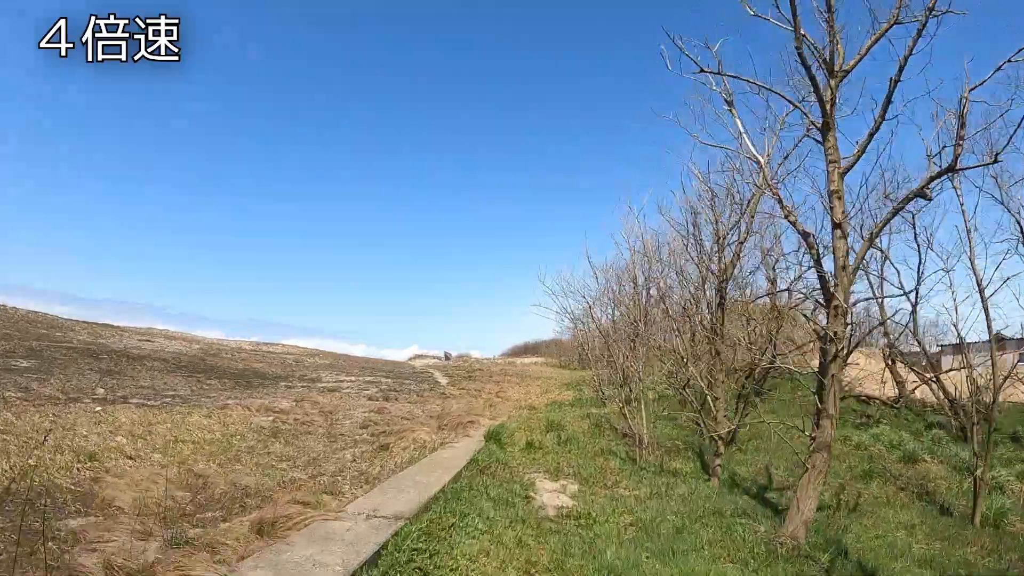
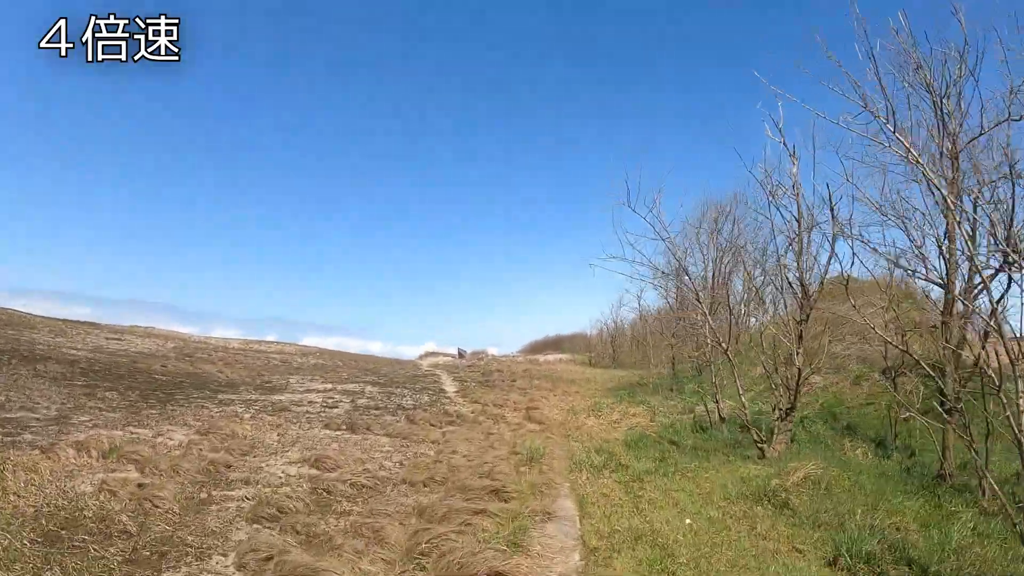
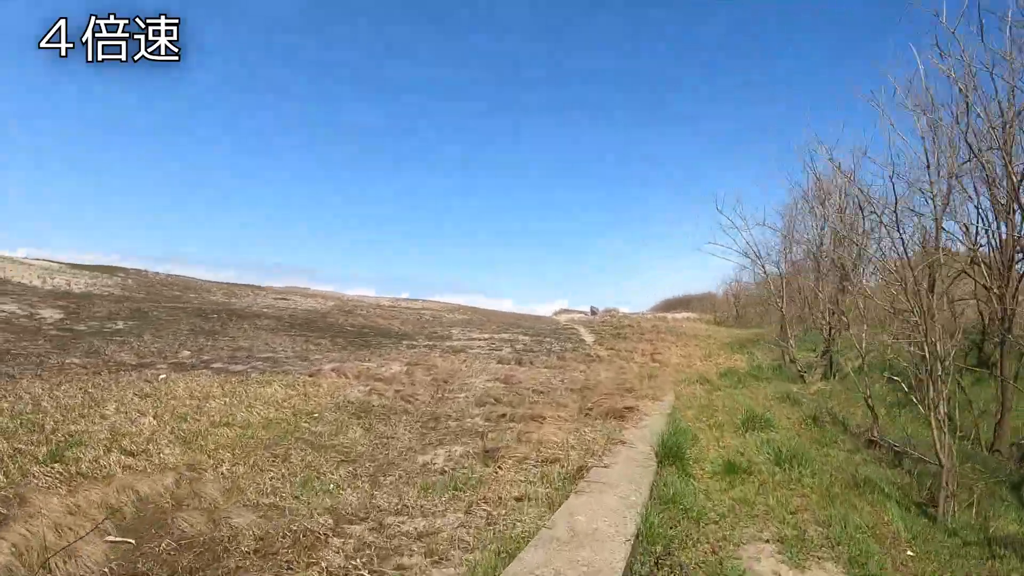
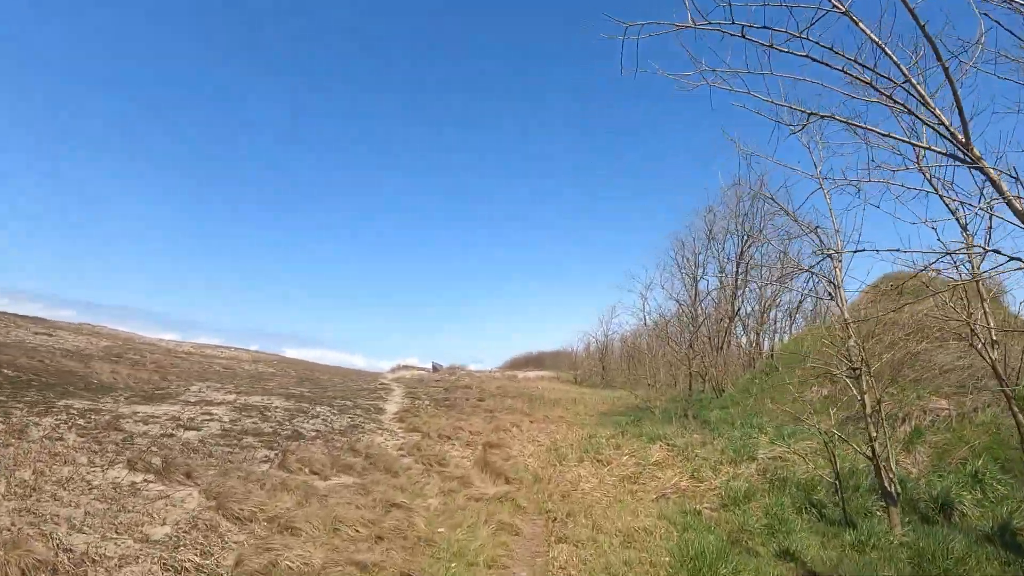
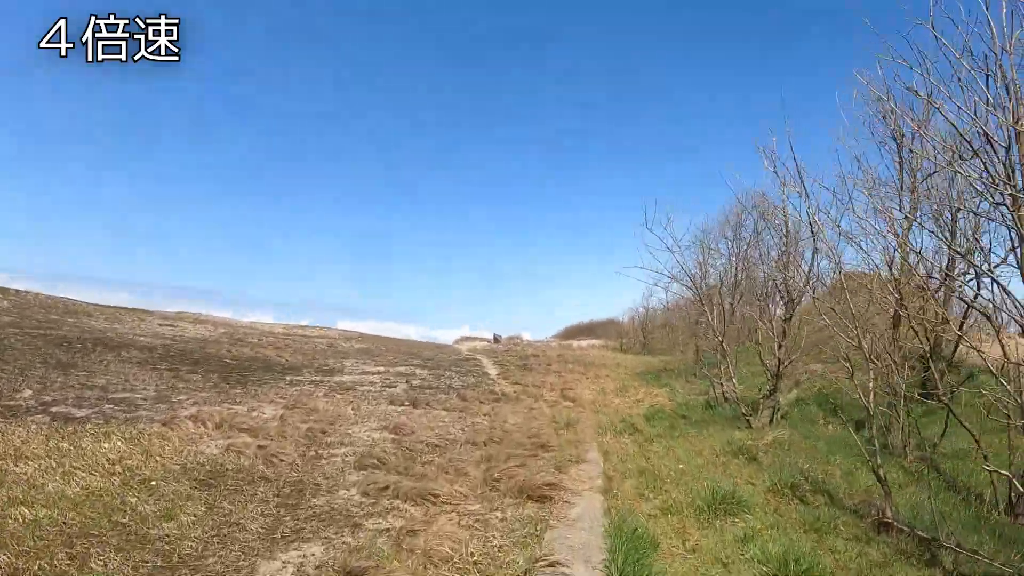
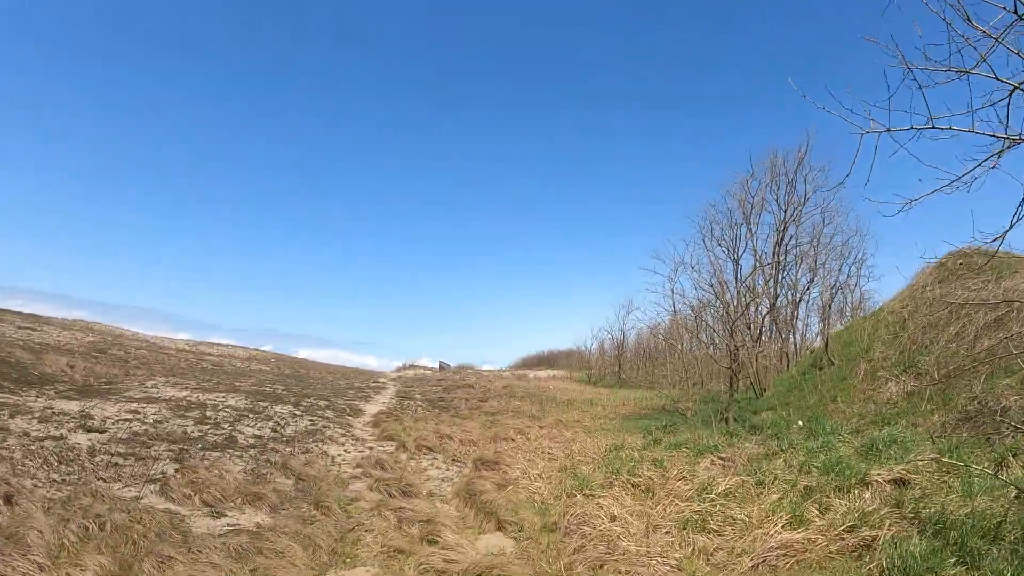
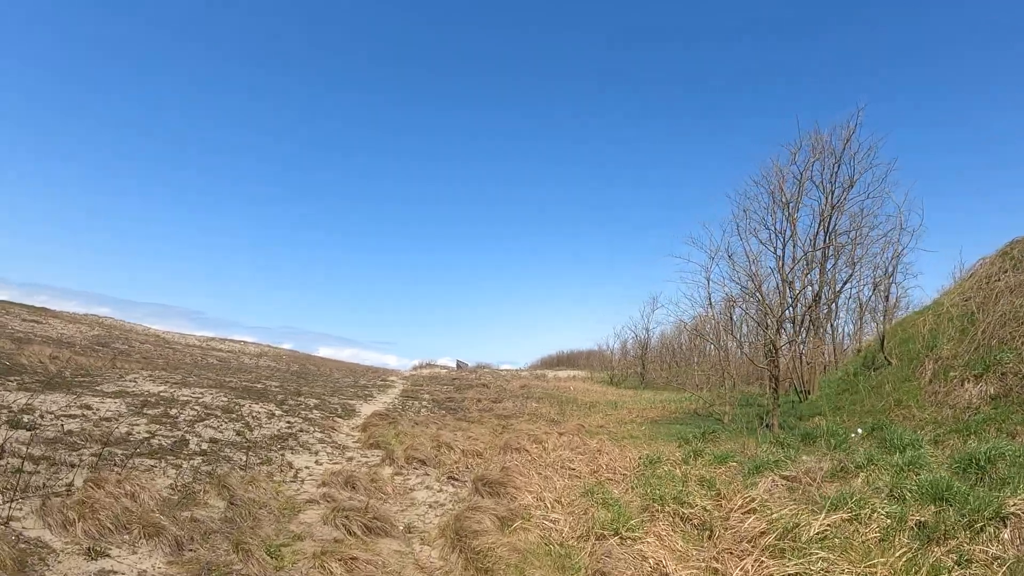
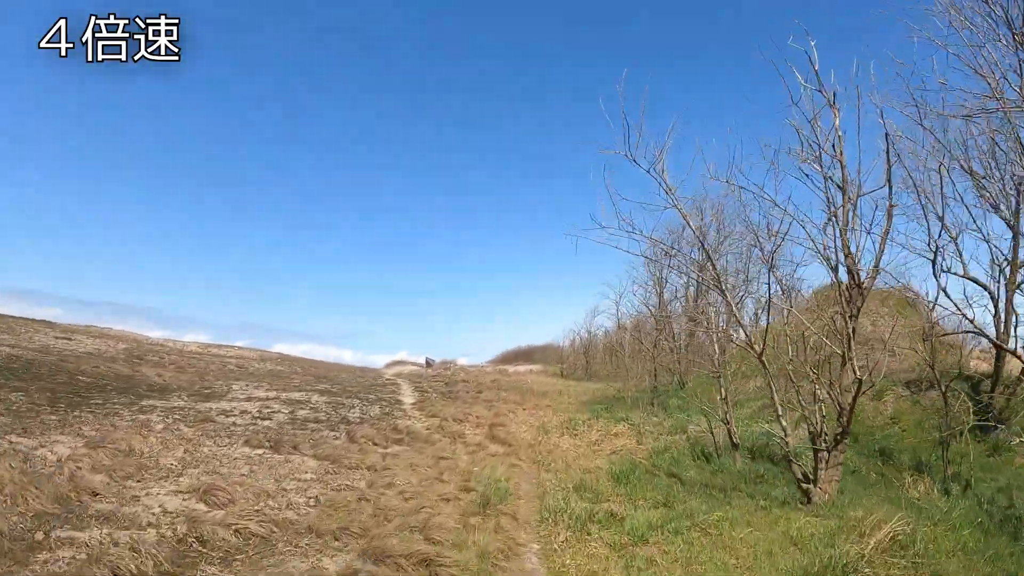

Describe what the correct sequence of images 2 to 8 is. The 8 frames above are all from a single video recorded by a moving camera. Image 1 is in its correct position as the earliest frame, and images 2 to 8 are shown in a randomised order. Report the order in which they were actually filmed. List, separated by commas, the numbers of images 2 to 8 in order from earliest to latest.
3, 5, 2, 8, 4, 6, 7
